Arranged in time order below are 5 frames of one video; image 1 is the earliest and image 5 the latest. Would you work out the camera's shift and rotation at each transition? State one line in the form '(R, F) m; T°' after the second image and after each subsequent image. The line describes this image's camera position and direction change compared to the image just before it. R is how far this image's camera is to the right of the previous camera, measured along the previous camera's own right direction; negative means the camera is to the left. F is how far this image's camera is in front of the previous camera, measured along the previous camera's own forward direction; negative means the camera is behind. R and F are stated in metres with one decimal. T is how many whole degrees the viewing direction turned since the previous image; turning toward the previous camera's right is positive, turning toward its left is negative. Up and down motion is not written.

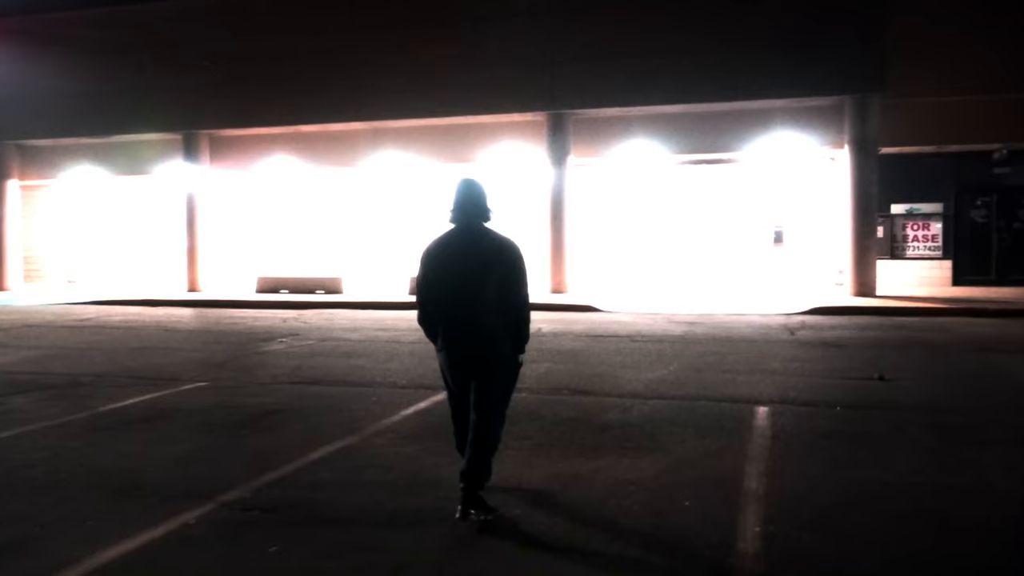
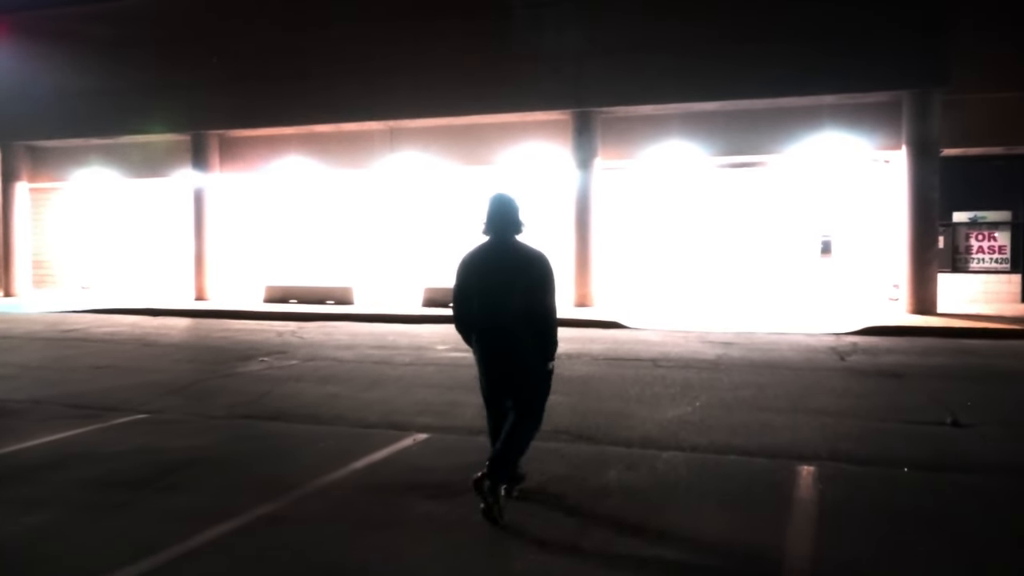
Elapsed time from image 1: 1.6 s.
(+0.5, +1.6) m; -3°
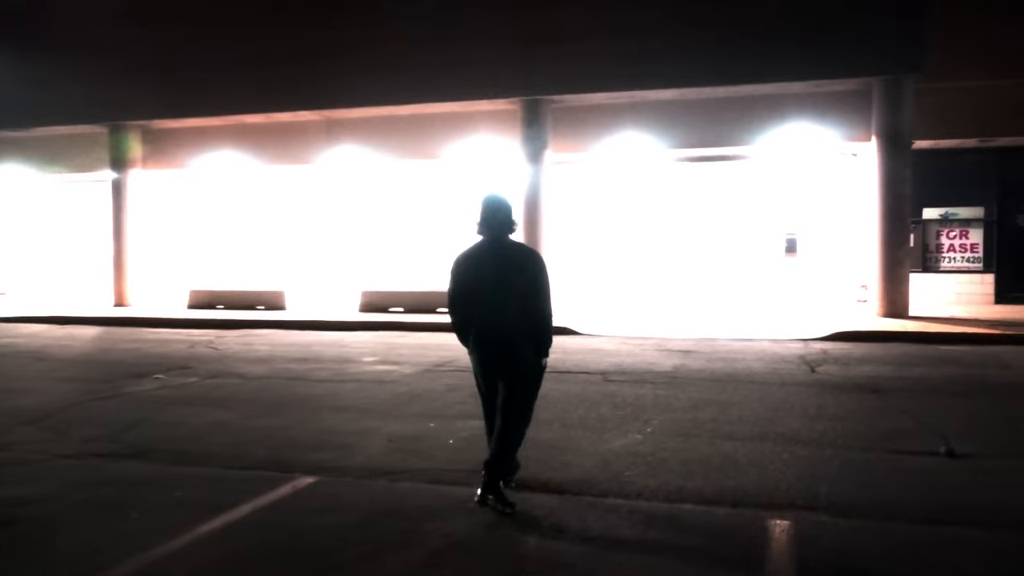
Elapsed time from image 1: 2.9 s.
(+0.4, +1.4) m; +2°
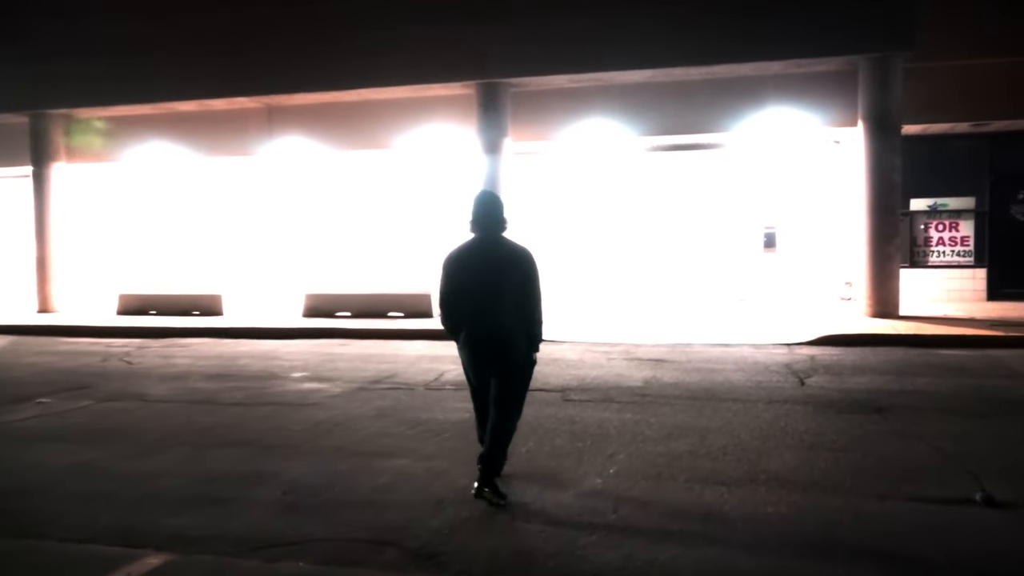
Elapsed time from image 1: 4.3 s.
(+0.3, +1.5) m; +2°
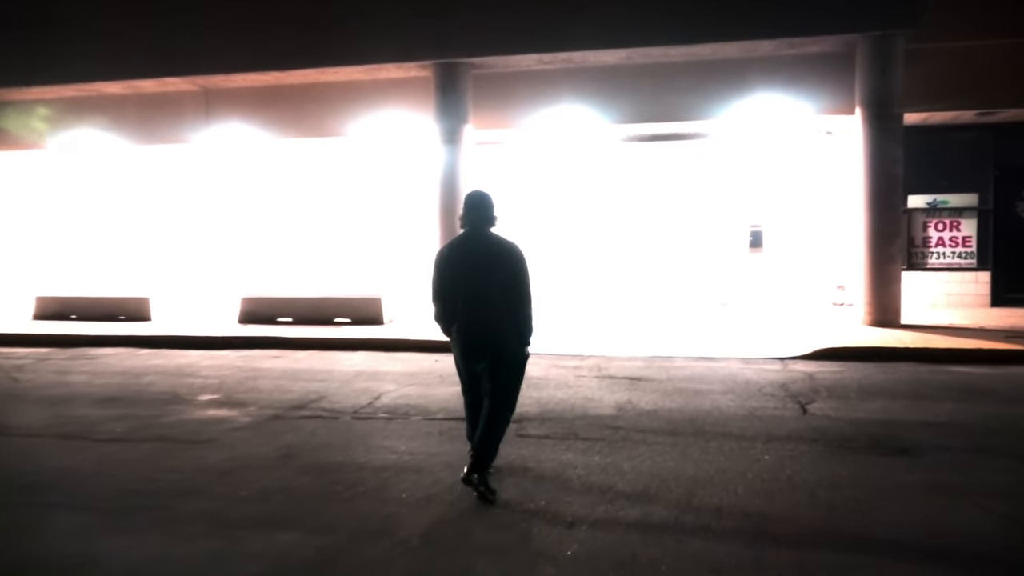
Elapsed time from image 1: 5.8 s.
(+0.3, +1.6) m; +1°
